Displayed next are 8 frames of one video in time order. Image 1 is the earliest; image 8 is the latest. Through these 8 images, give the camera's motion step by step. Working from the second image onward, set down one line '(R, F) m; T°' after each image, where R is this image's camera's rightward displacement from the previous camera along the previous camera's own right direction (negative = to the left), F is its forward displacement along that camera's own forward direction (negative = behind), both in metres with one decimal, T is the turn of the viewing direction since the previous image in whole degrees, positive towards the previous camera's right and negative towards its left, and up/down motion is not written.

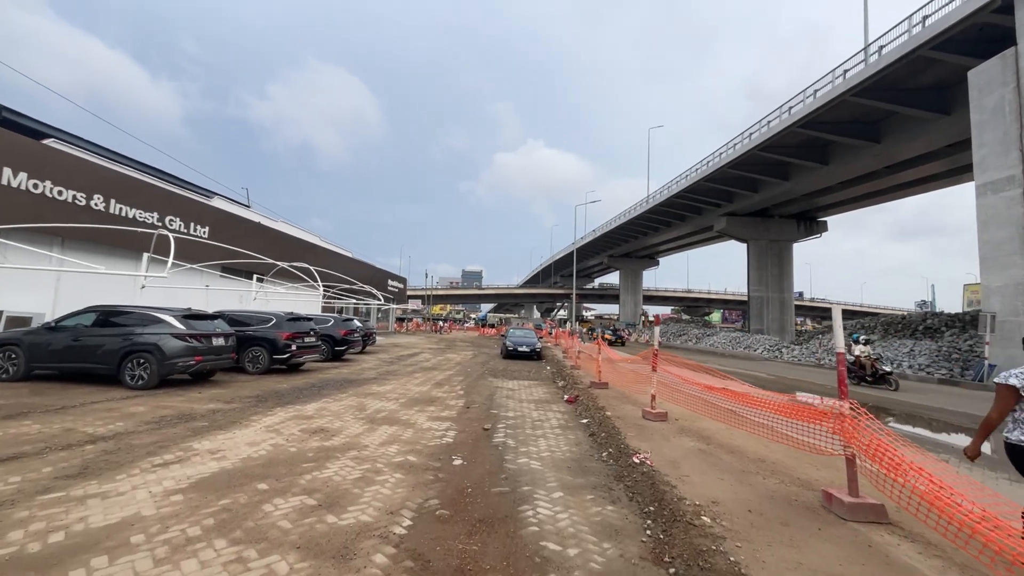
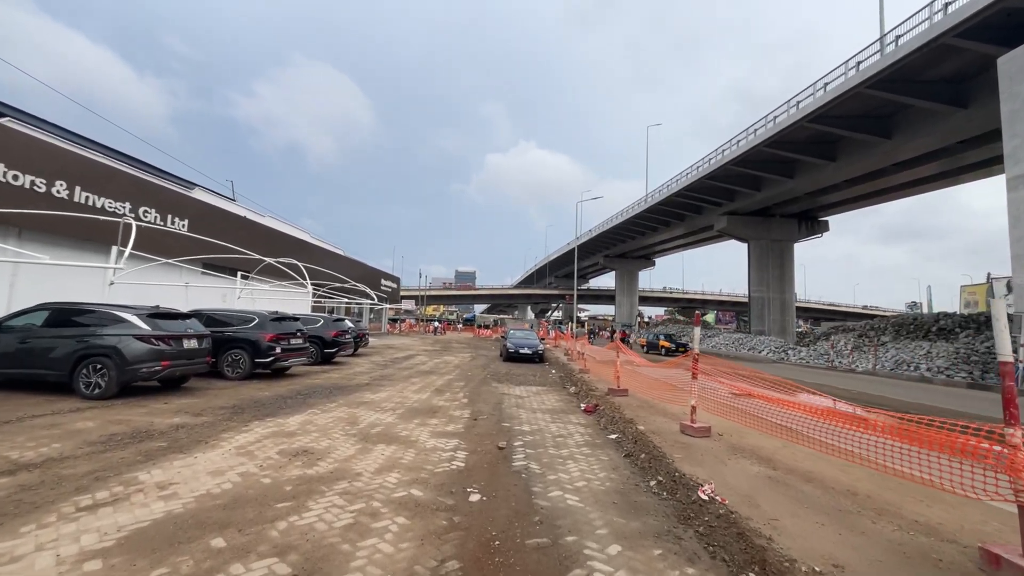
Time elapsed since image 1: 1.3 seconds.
(-0.4, +1.1) m; +1°
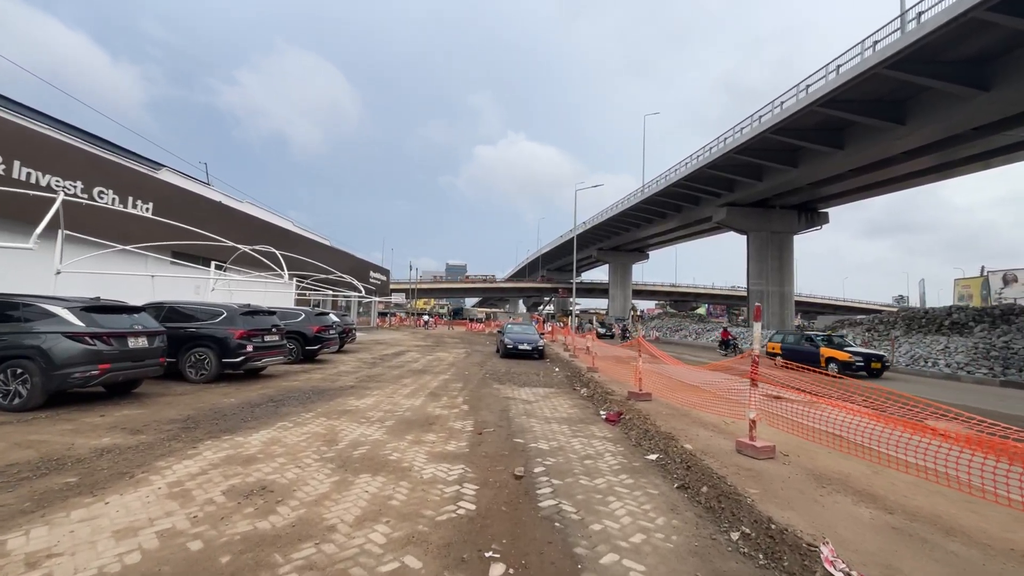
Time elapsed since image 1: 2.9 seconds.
(-0.3, +1.4) m; +1°
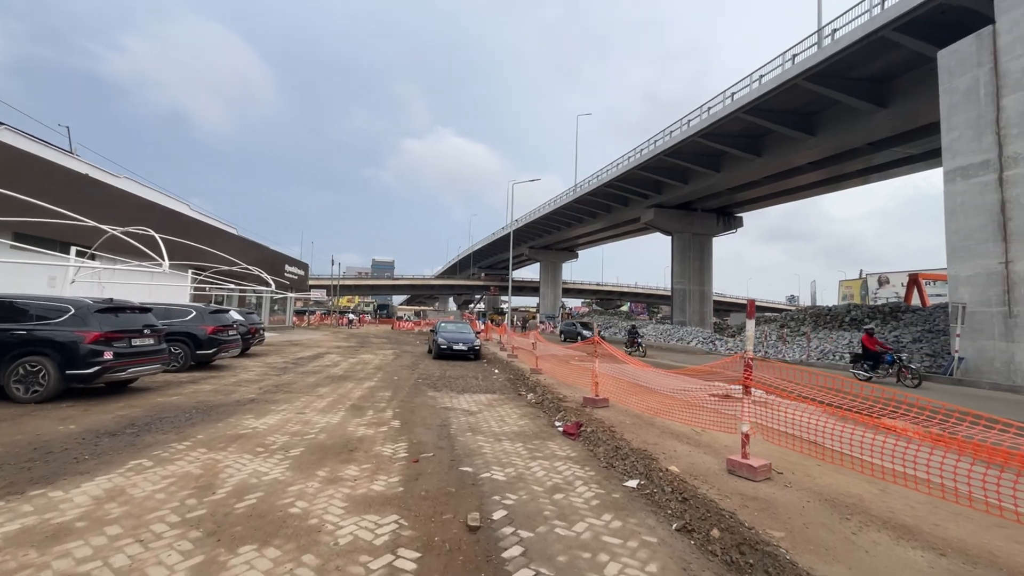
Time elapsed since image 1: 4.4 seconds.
(-0.2, +1.3) m; +9°
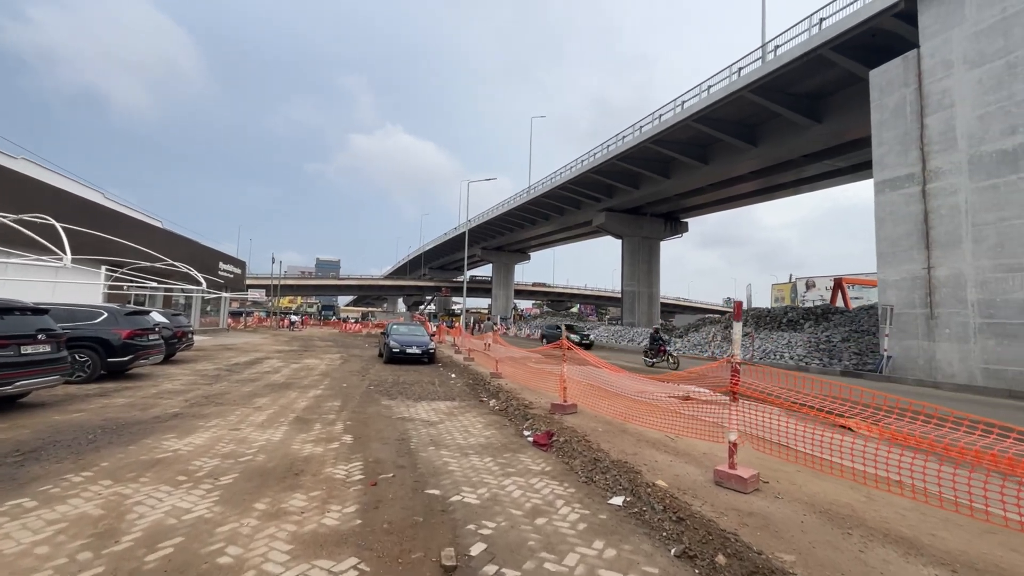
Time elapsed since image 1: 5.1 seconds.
(-0.2, +0.5) m; +6°
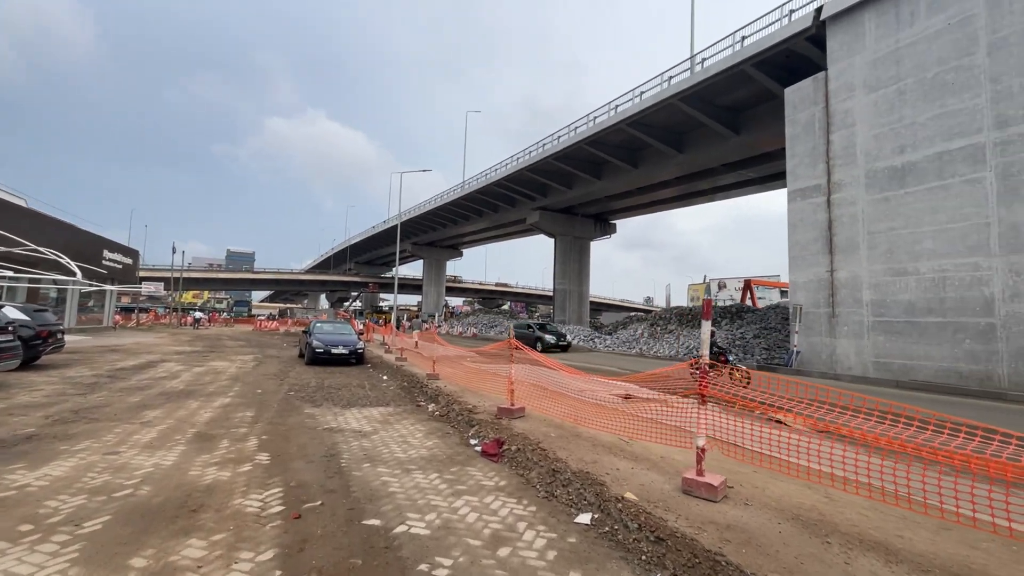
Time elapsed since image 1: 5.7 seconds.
(-0.2, +0.6) m; +9°
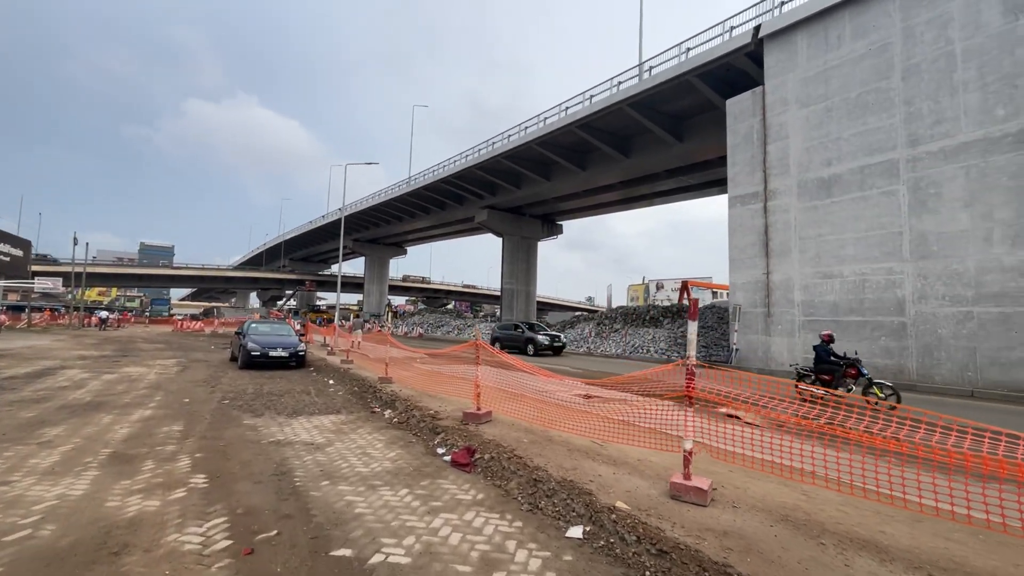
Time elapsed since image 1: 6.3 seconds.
(-0.4, +0.3) m; +7°
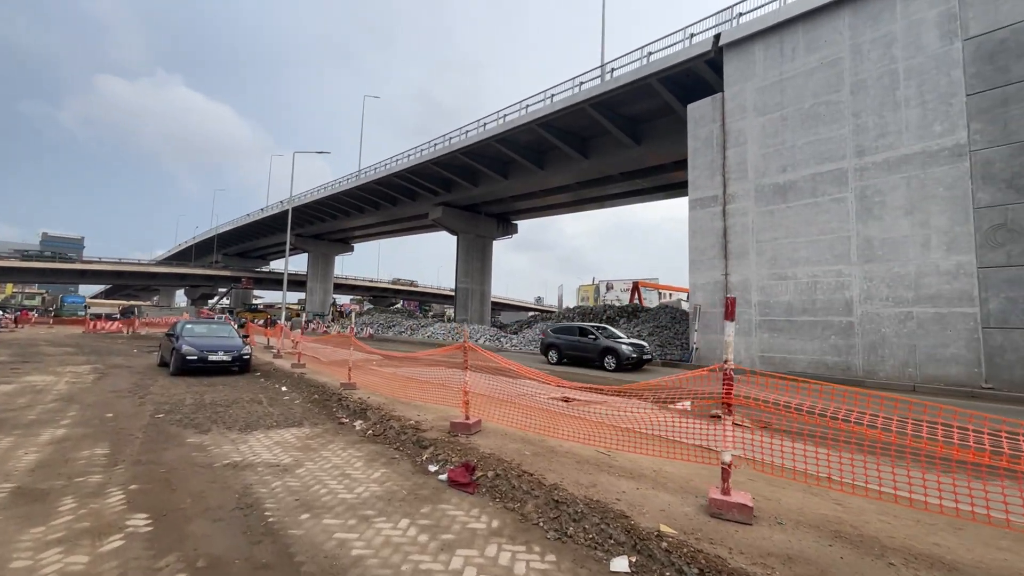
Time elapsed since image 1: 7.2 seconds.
(-0.6, +0.6) m; +7°
